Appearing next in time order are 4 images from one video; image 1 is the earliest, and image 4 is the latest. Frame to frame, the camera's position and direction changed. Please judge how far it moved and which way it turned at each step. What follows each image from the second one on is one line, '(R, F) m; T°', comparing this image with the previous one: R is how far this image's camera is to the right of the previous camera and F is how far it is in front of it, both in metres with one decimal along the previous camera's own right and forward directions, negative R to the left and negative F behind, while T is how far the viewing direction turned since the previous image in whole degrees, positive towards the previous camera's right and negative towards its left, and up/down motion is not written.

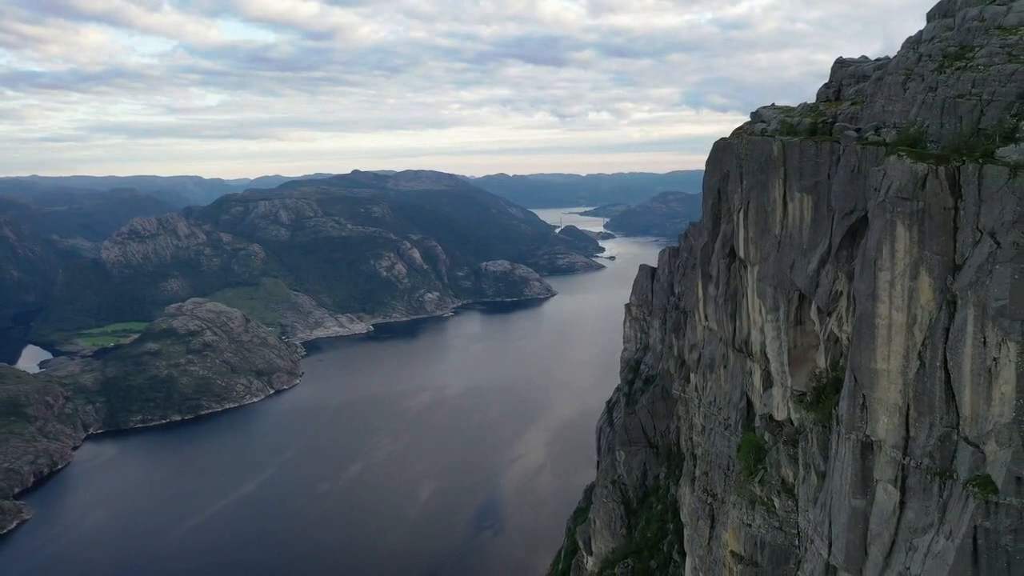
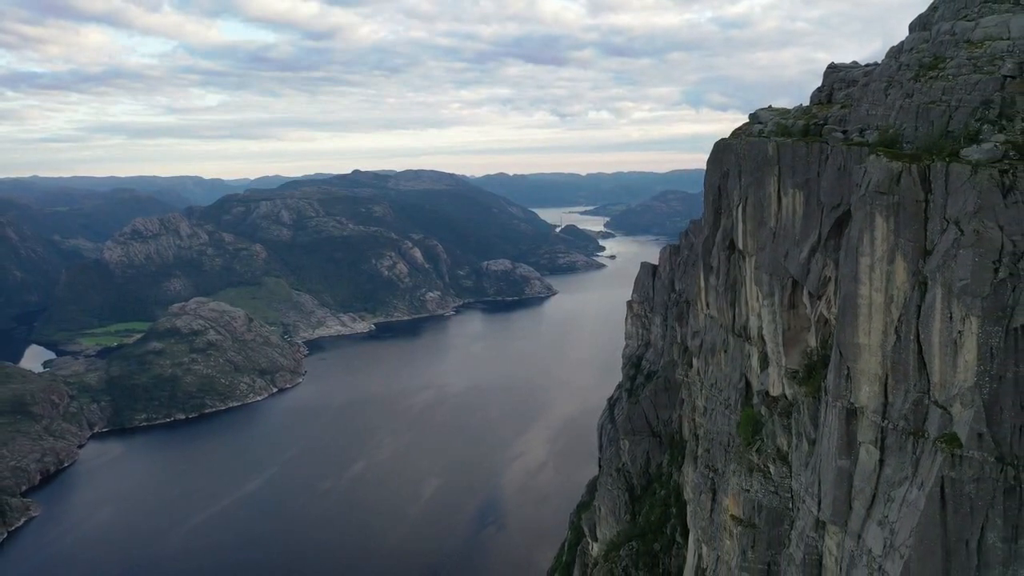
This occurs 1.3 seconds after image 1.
(-0.4, -1.4) m; 0°
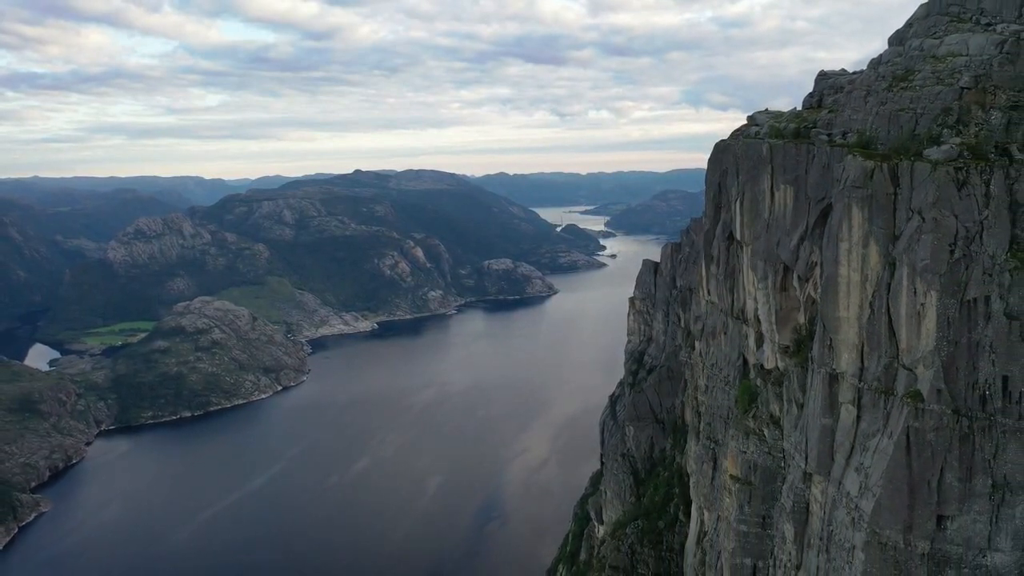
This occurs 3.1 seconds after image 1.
(-0.6, -1.9) m; 0°
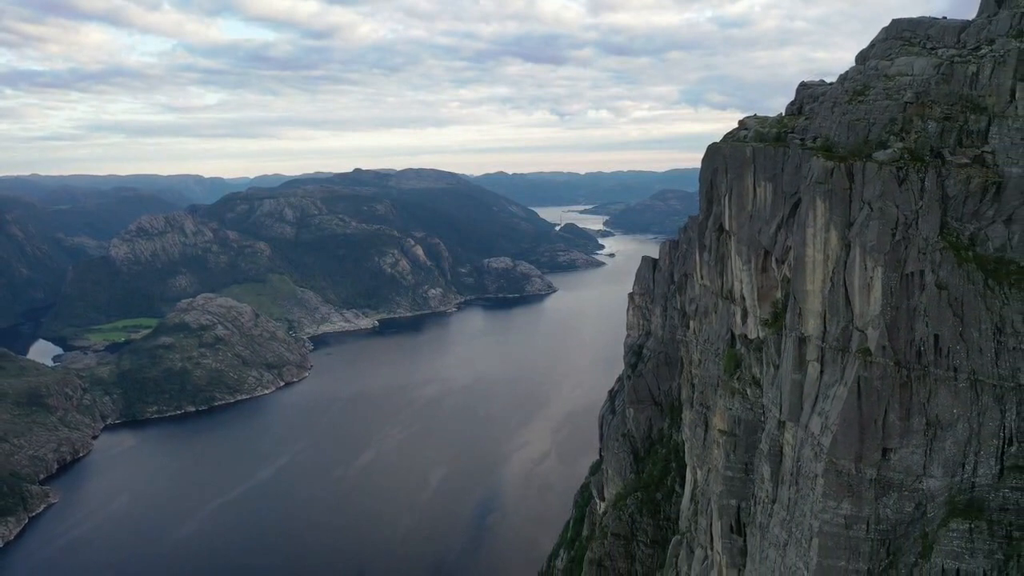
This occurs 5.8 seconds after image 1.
(-0.6, -2.9) m; 0°
